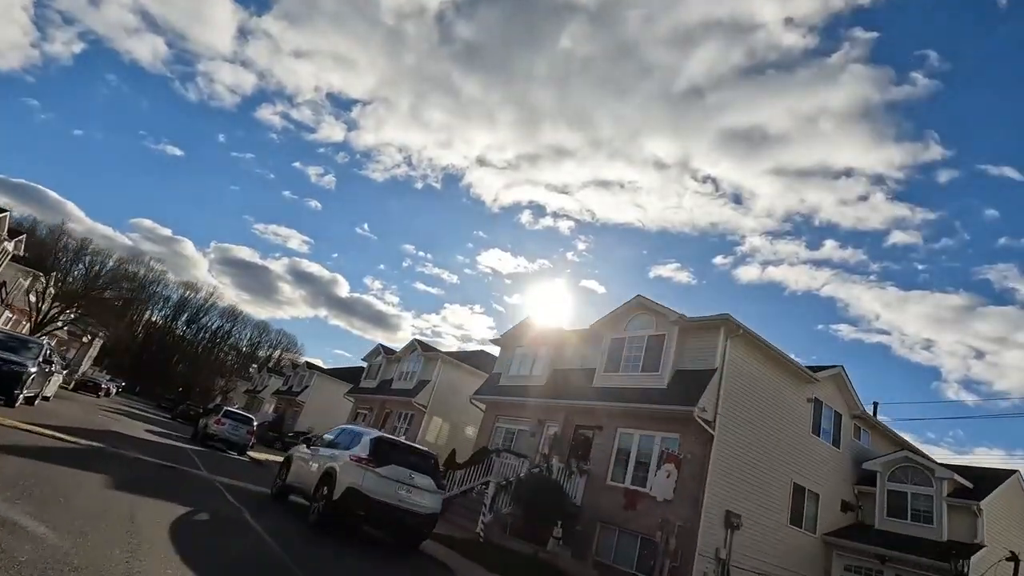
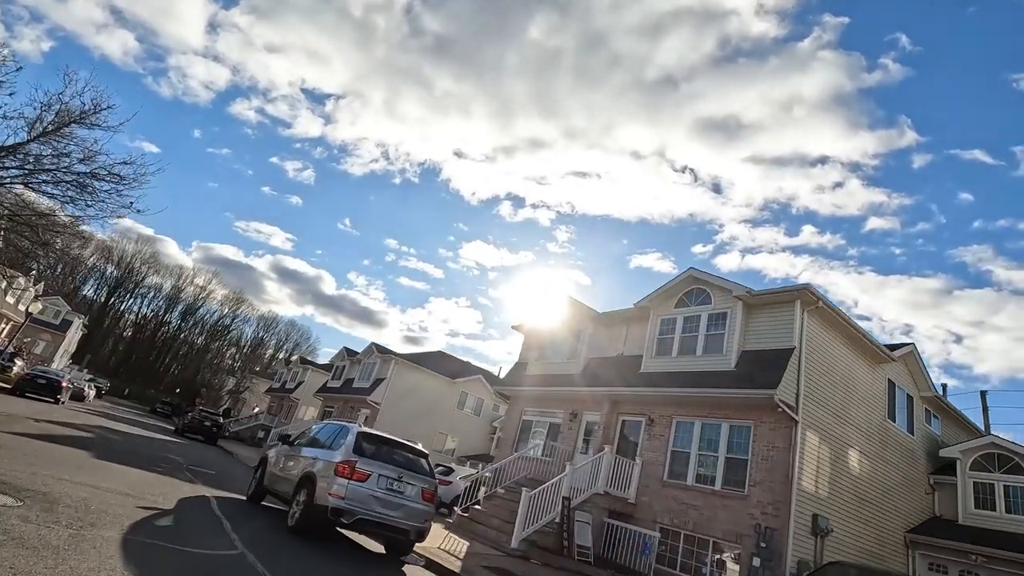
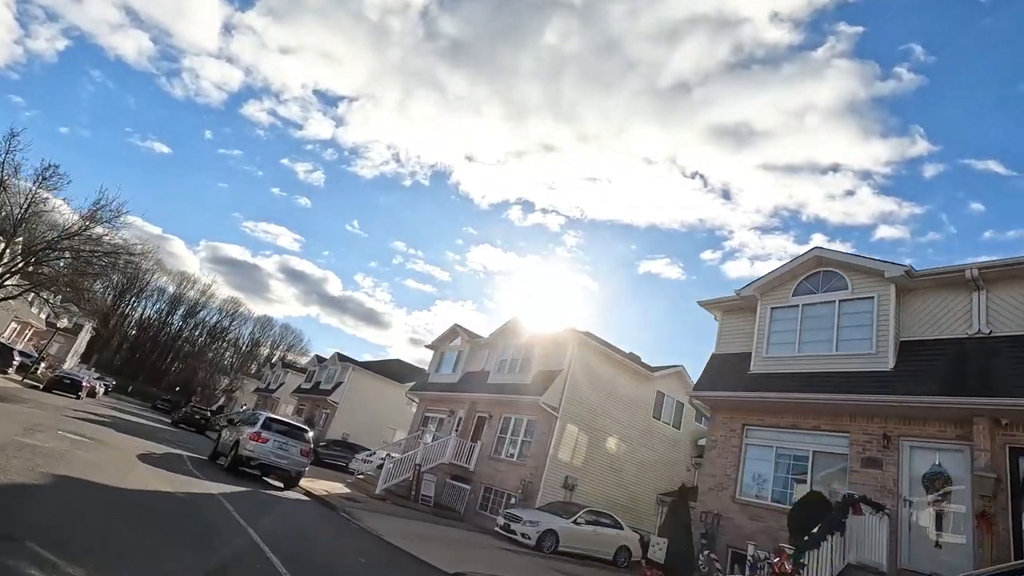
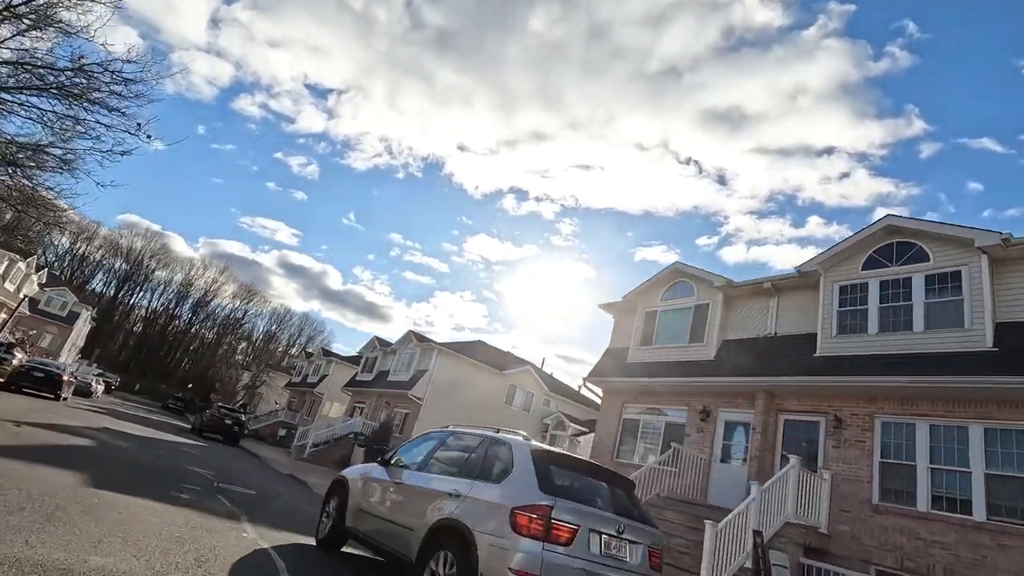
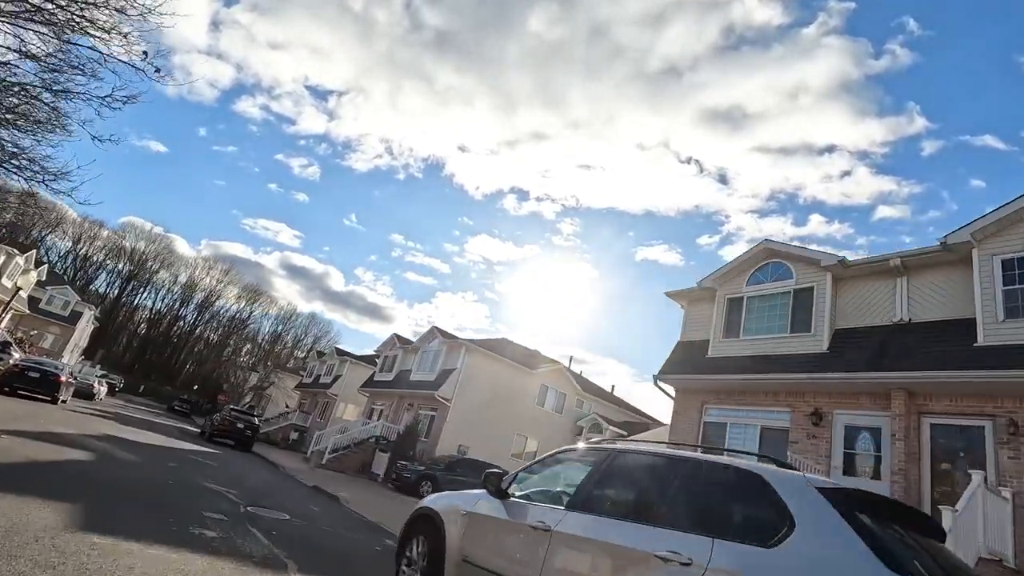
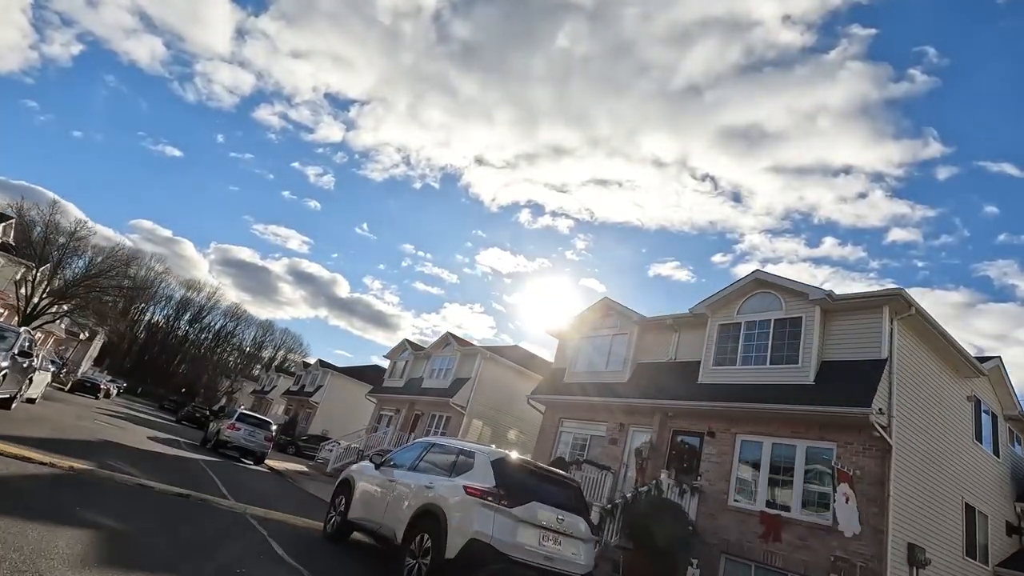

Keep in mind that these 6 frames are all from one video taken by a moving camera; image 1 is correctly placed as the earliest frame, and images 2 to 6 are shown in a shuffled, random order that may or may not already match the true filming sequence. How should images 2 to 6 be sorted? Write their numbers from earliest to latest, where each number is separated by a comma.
6, 3, 2, 4, 5
